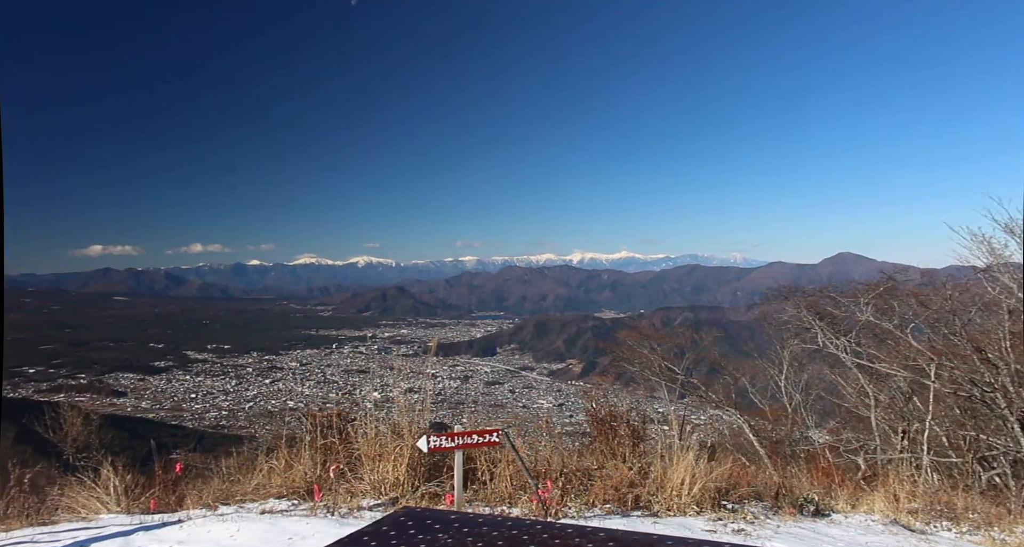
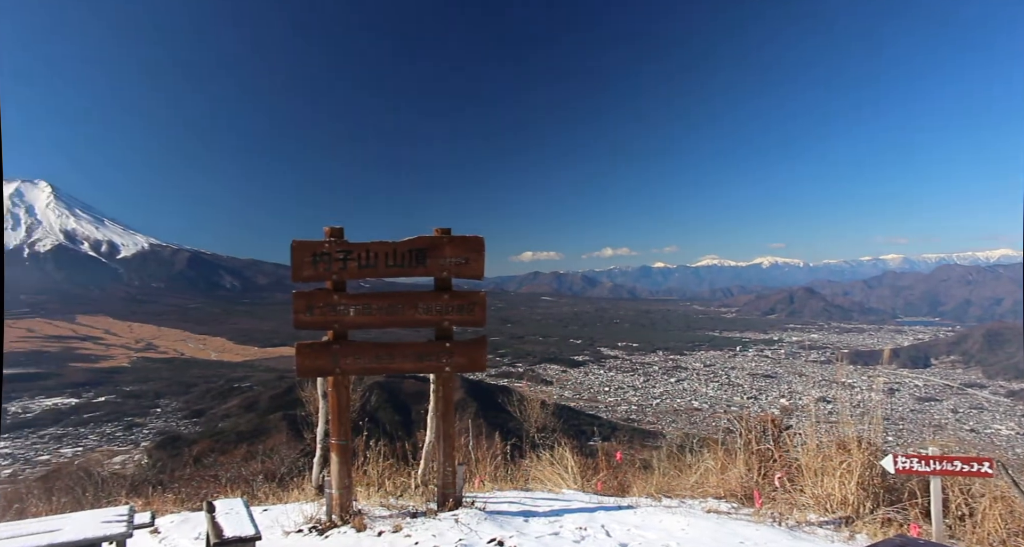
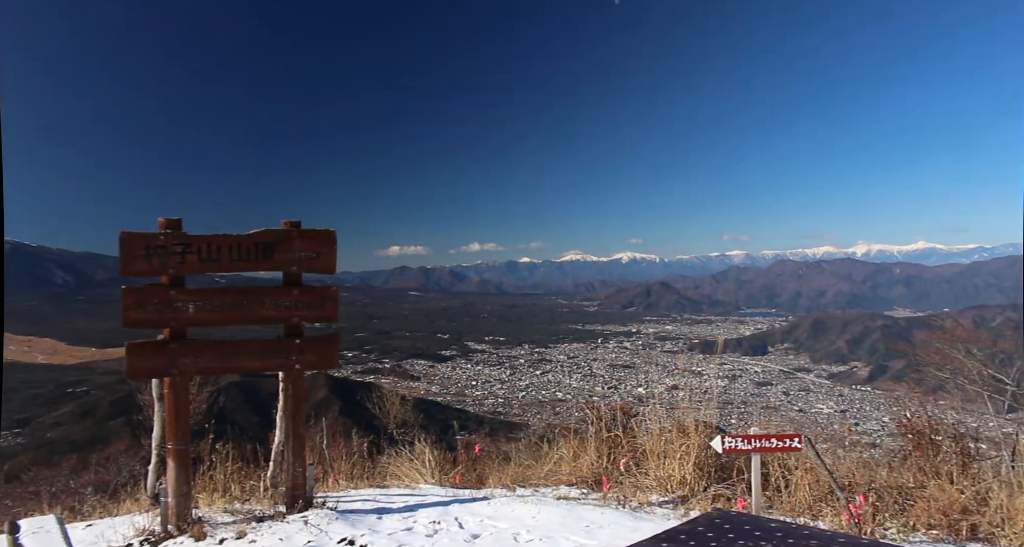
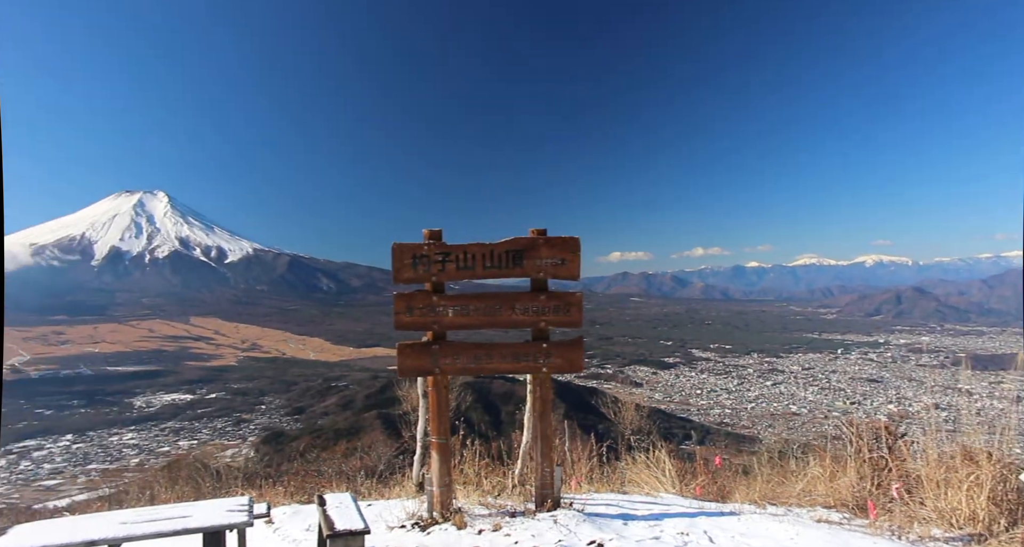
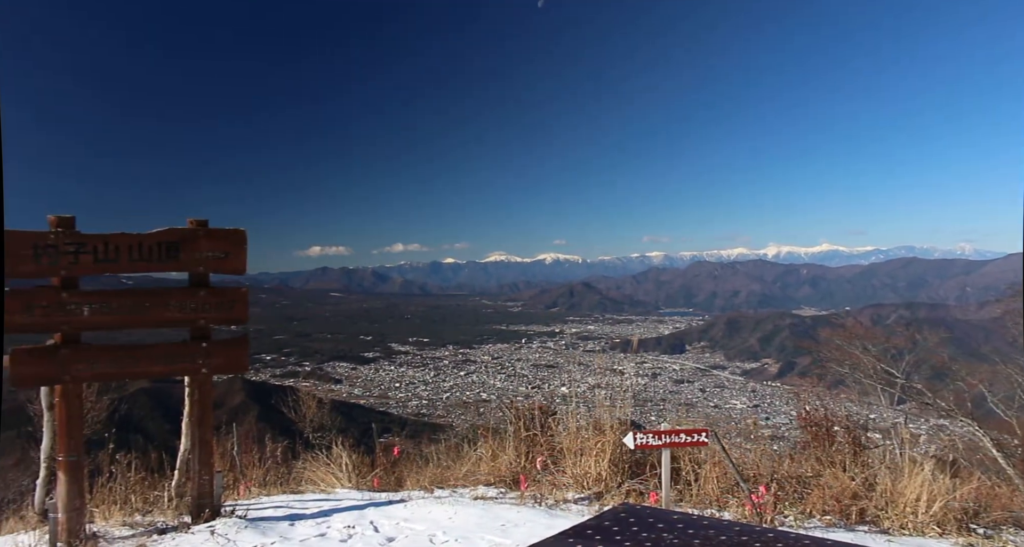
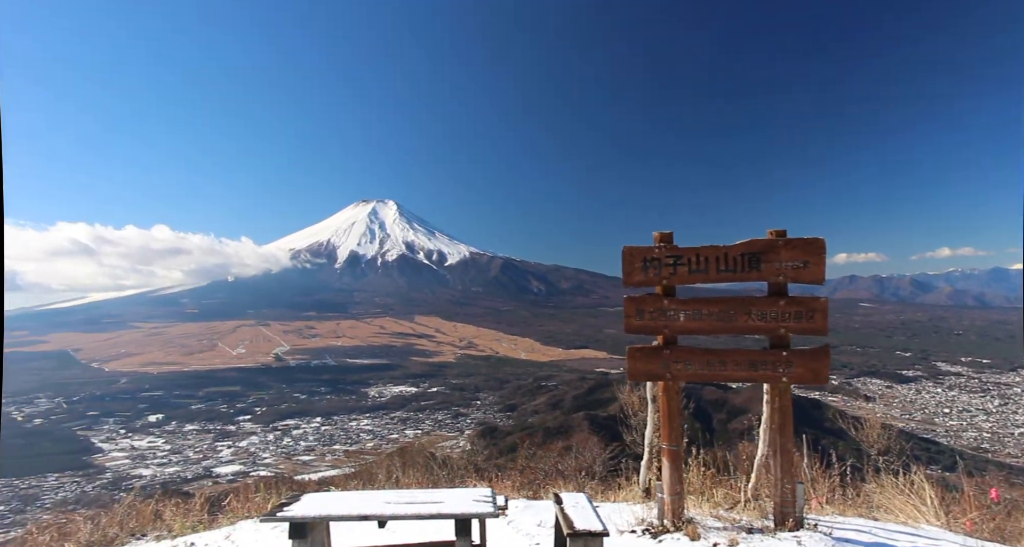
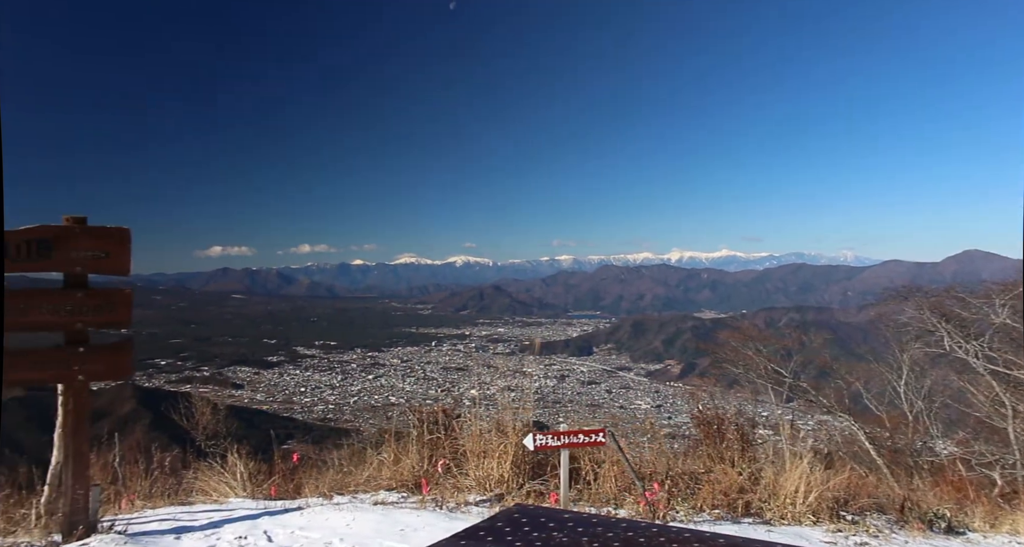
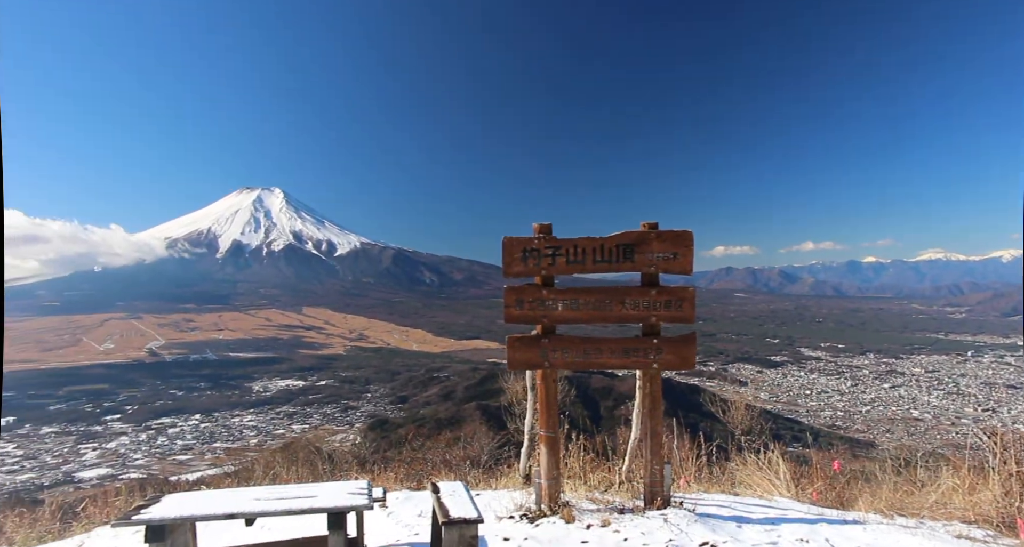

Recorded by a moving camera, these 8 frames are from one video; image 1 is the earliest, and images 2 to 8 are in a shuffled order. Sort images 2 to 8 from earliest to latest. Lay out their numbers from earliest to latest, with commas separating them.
7, 5, 3, 2, 4, 8, 6
